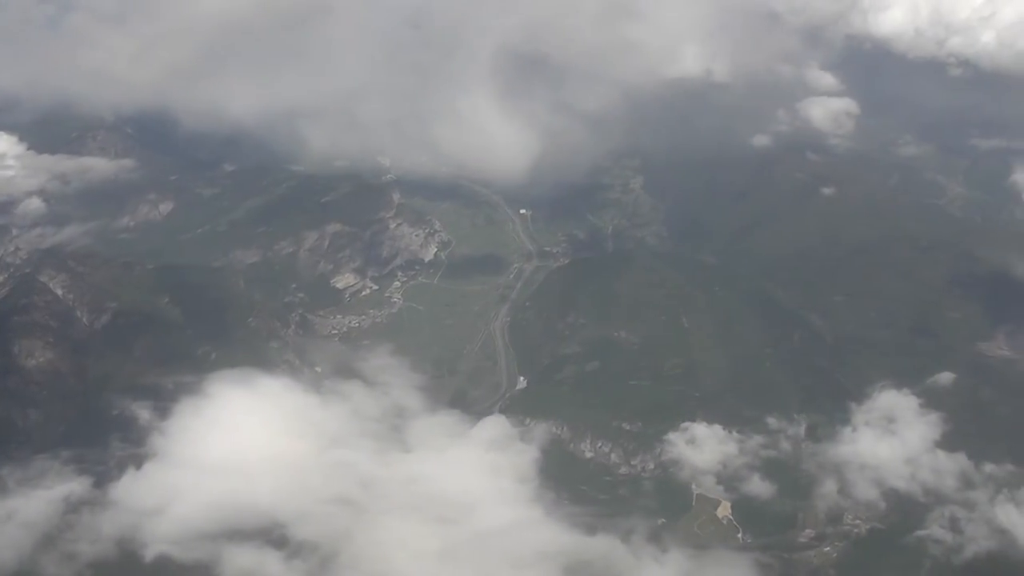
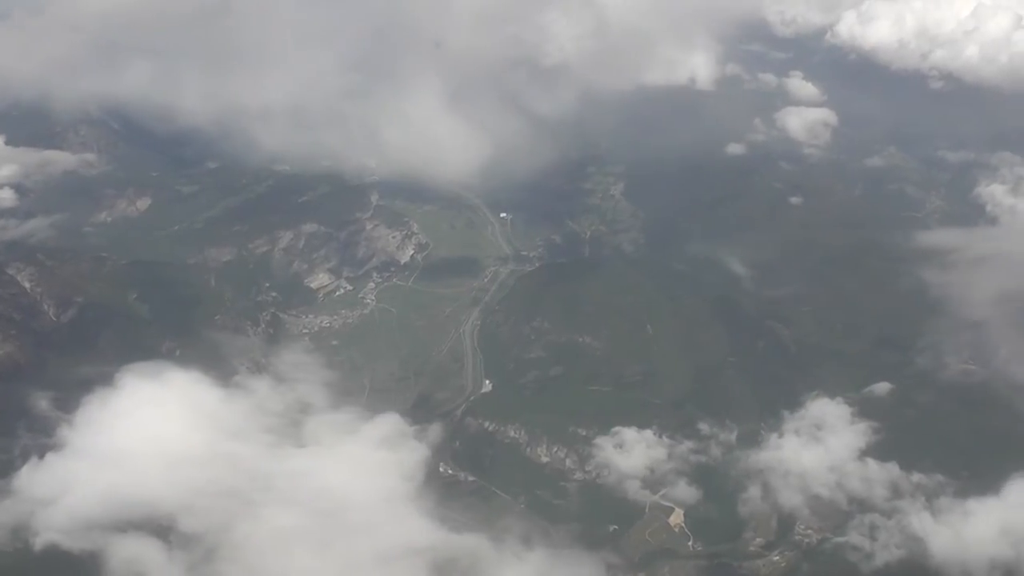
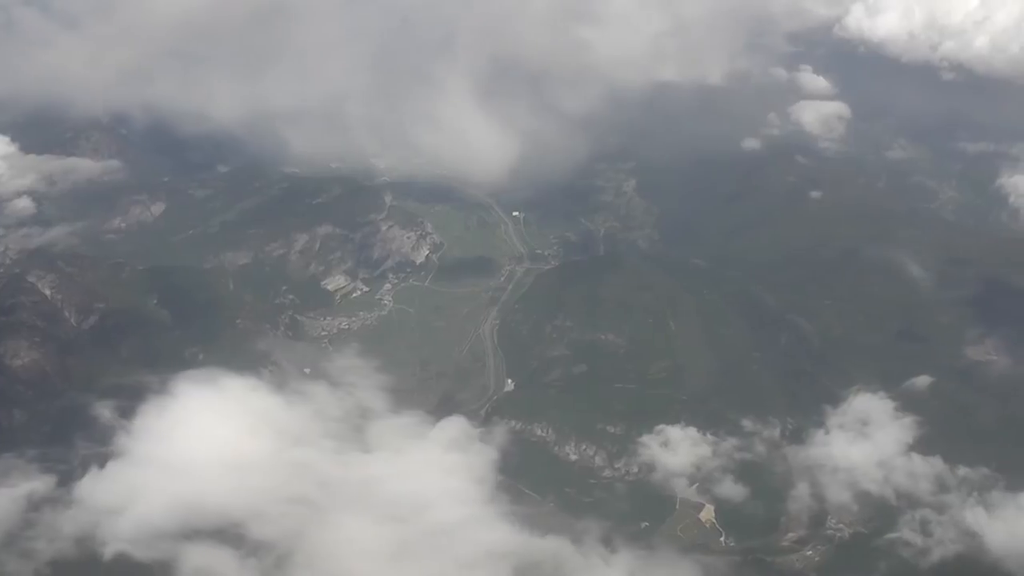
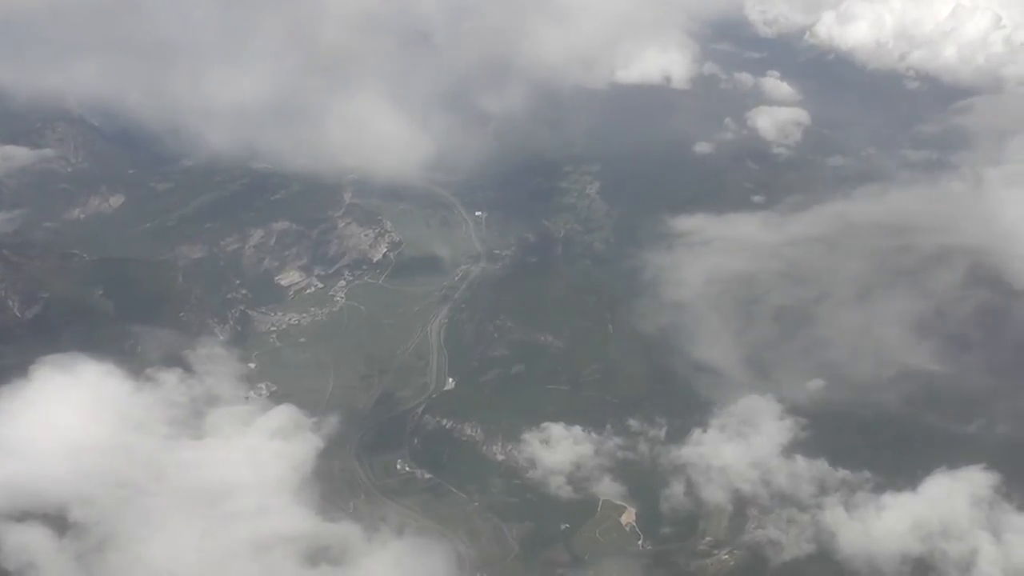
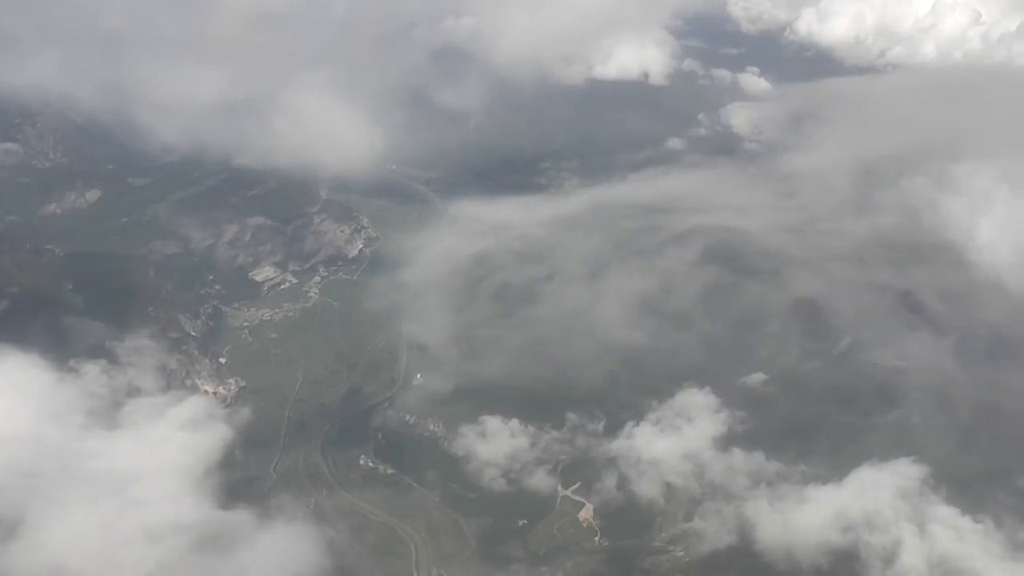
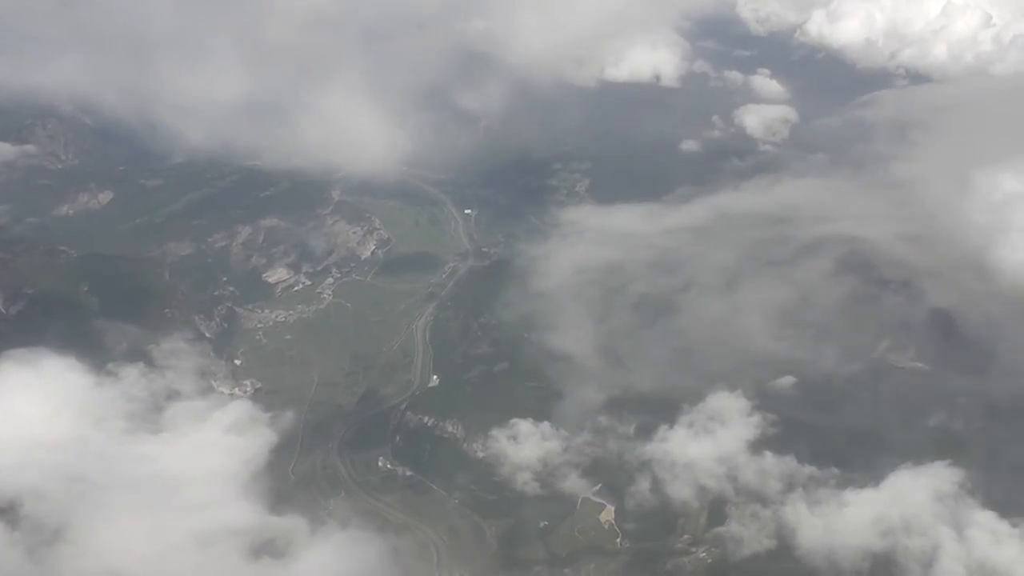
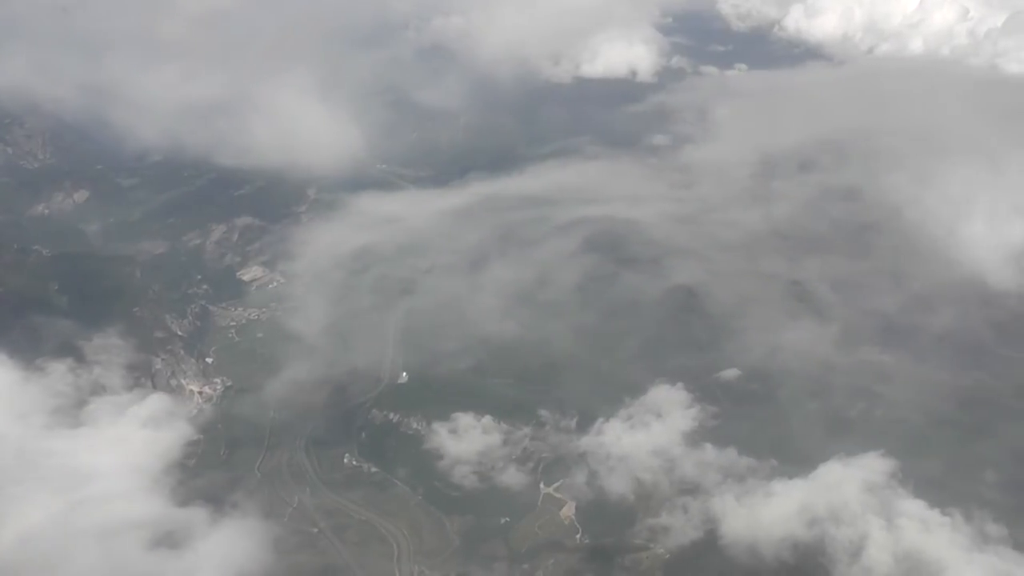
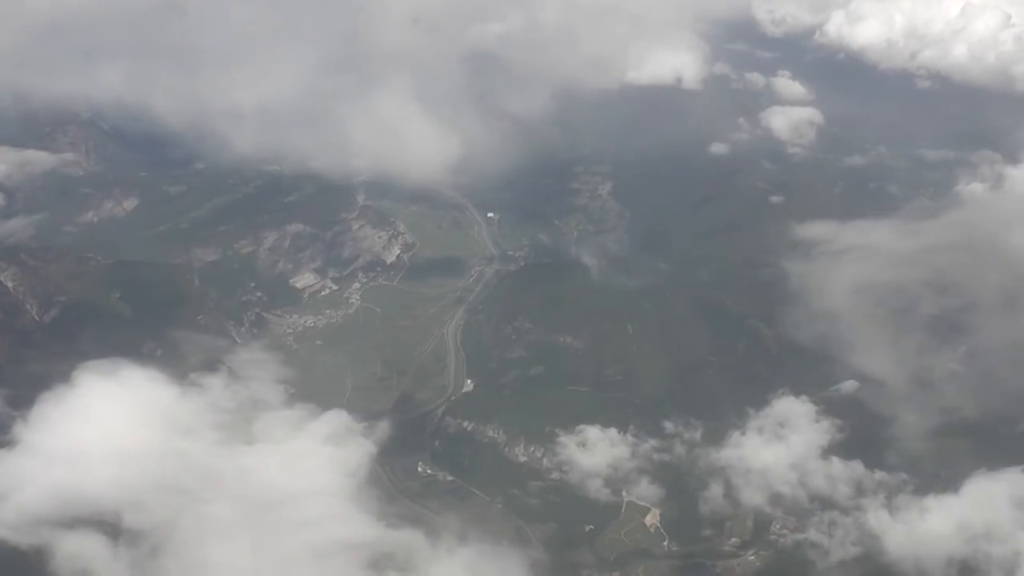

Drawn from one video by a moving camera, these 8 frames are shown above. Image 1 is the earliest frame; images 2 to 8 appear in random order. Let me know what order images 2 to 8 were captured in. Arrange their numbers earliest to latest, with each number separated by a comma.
3, 2, 8, 4, 6, 5, 7
